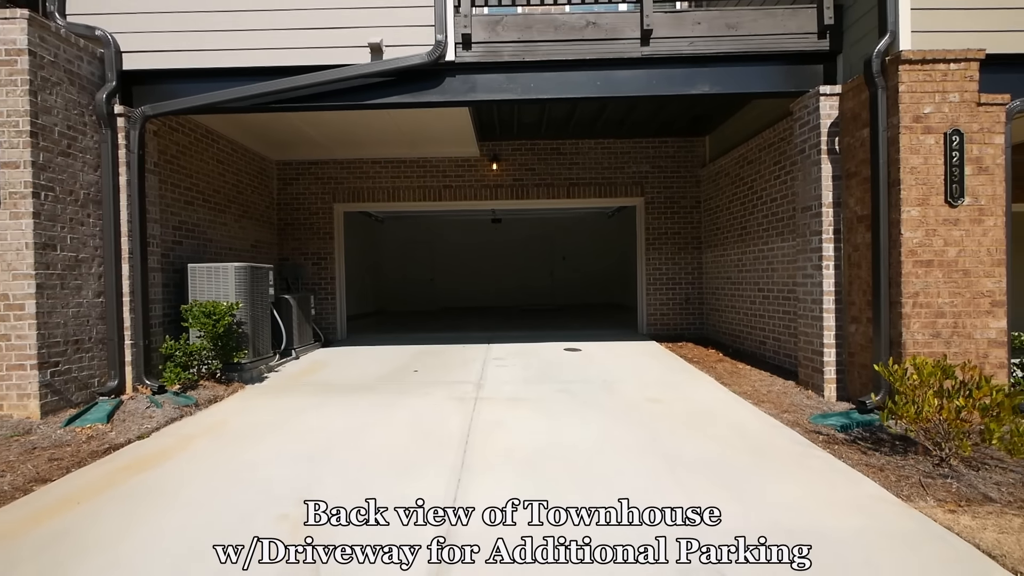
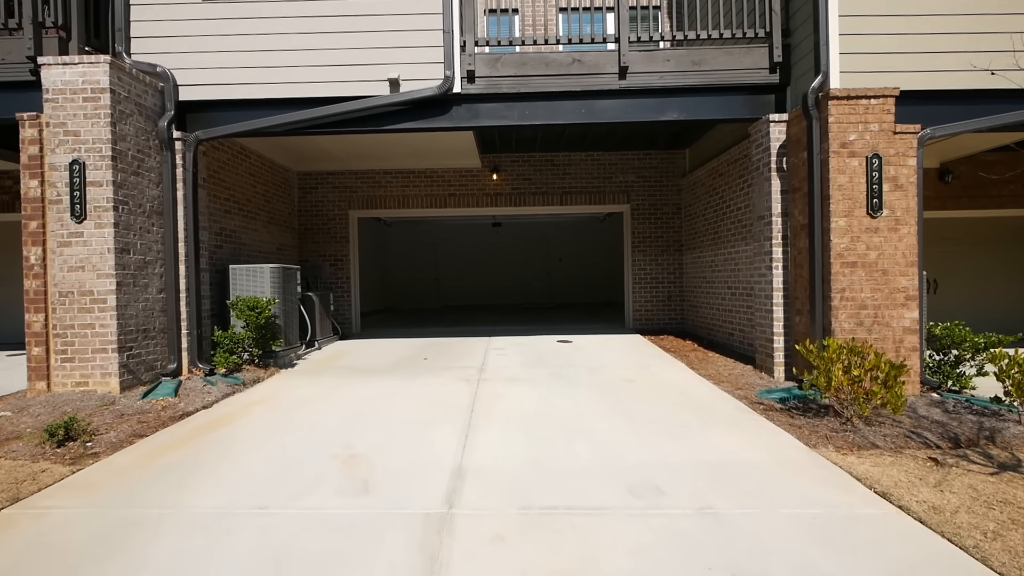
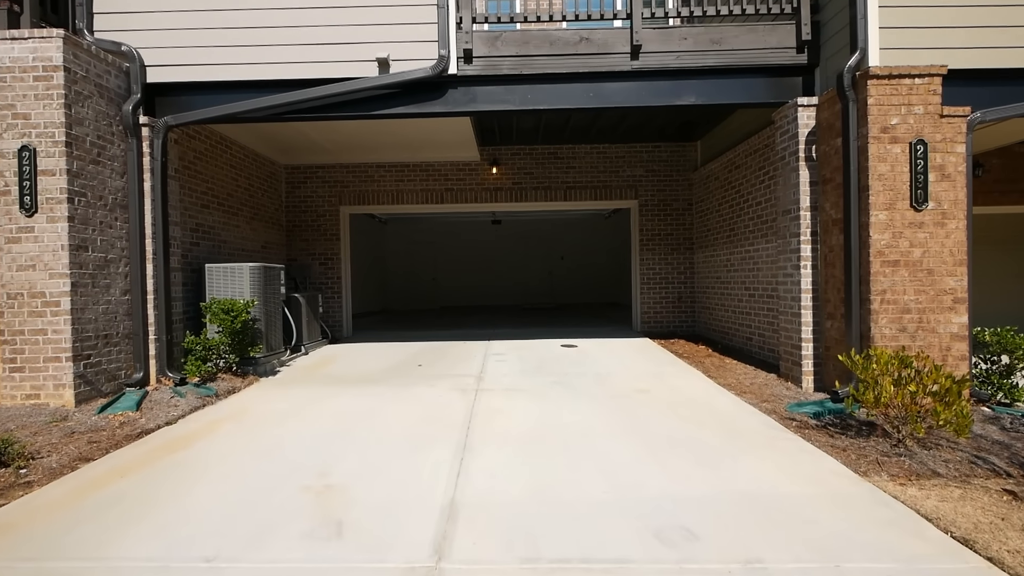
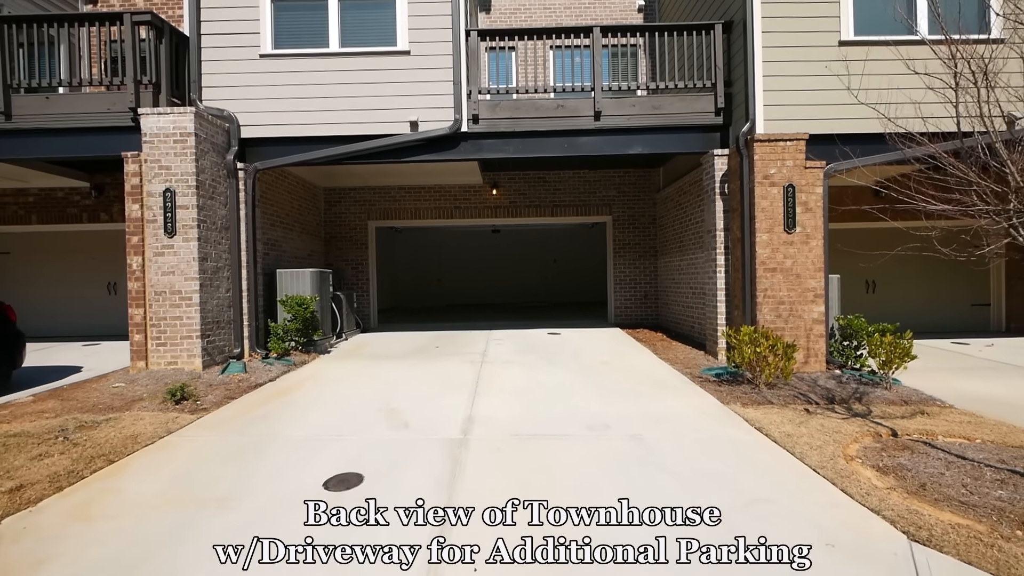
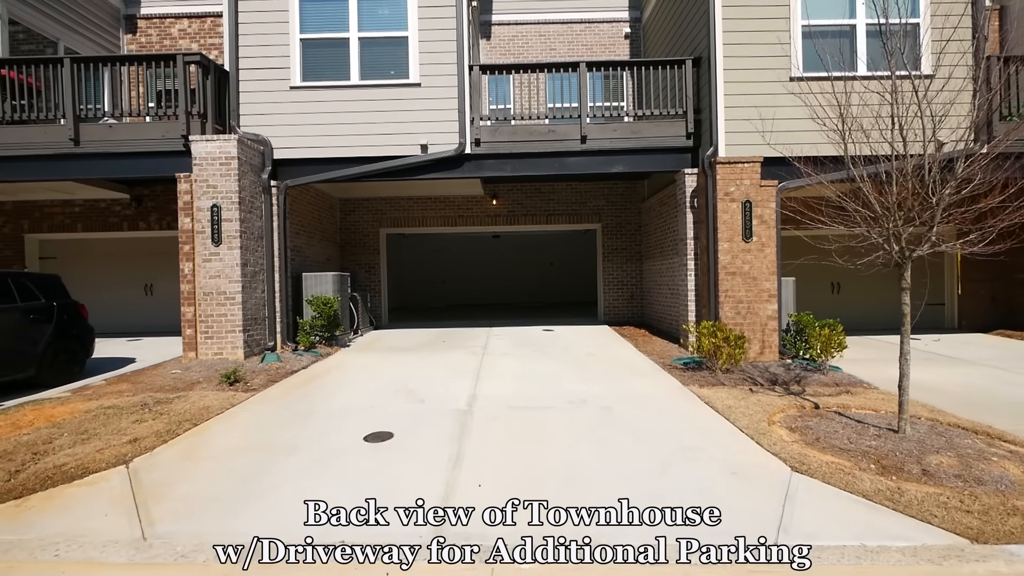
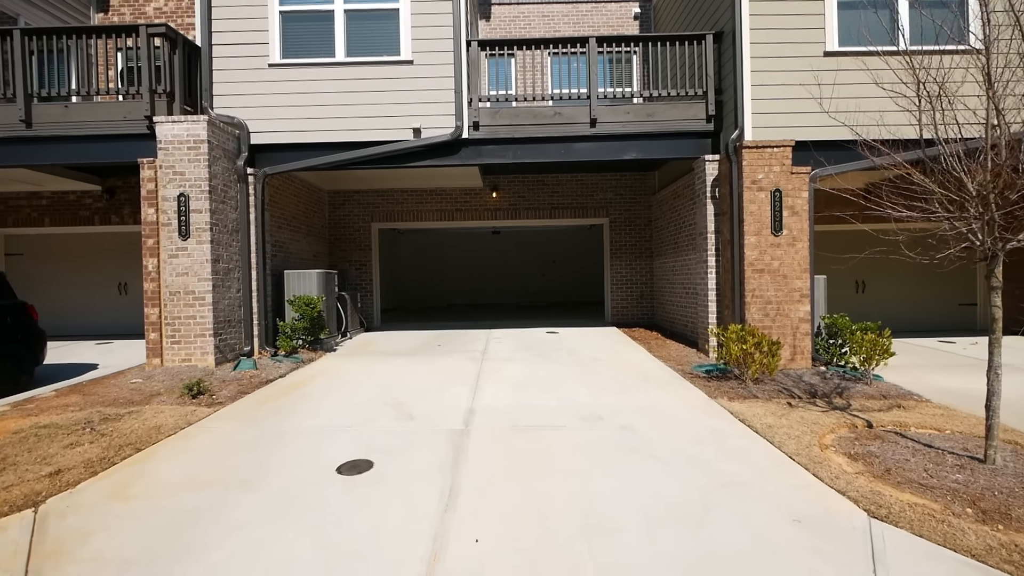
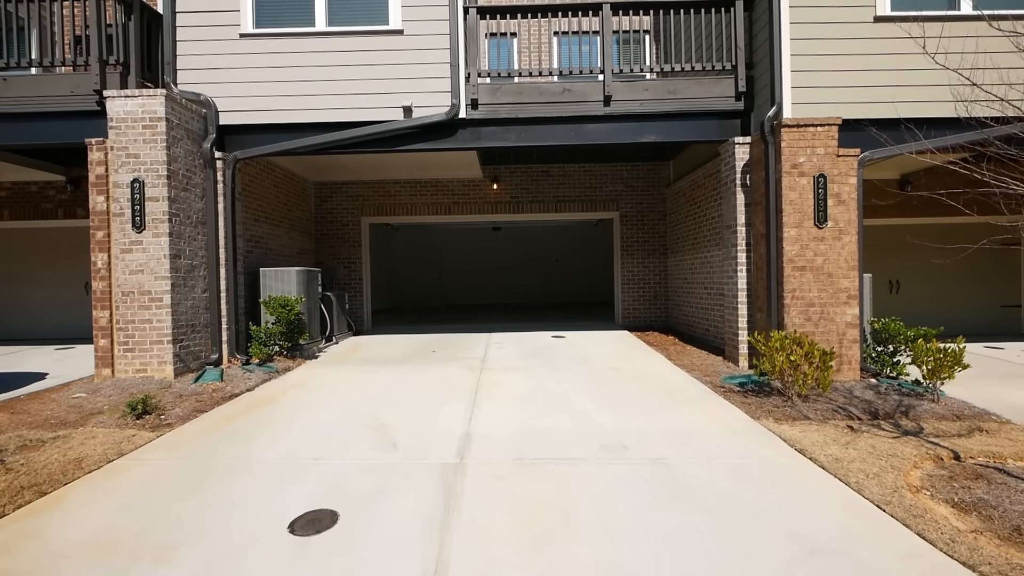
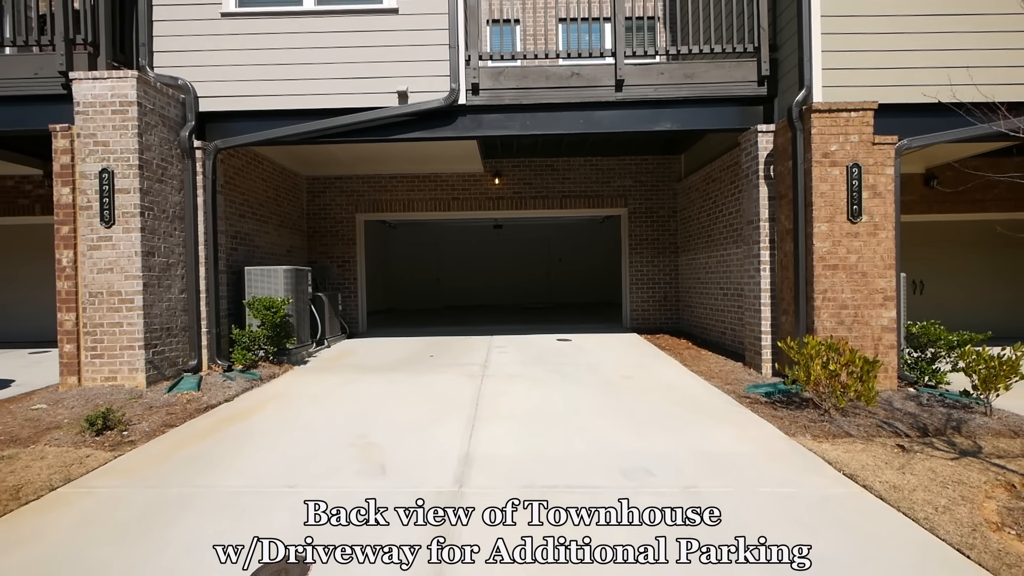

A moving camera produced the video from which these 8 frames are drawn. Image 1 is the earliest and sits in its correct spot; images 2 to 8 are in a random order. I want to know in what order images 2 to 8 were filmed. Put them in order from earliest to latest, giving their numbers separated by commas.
8, 4, 5, 6, 7, 2, 3
